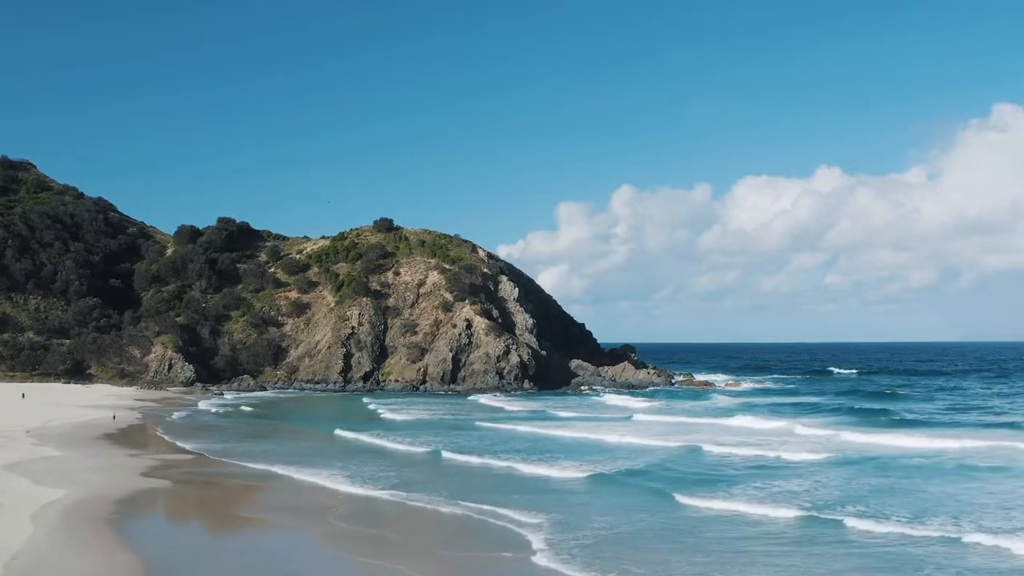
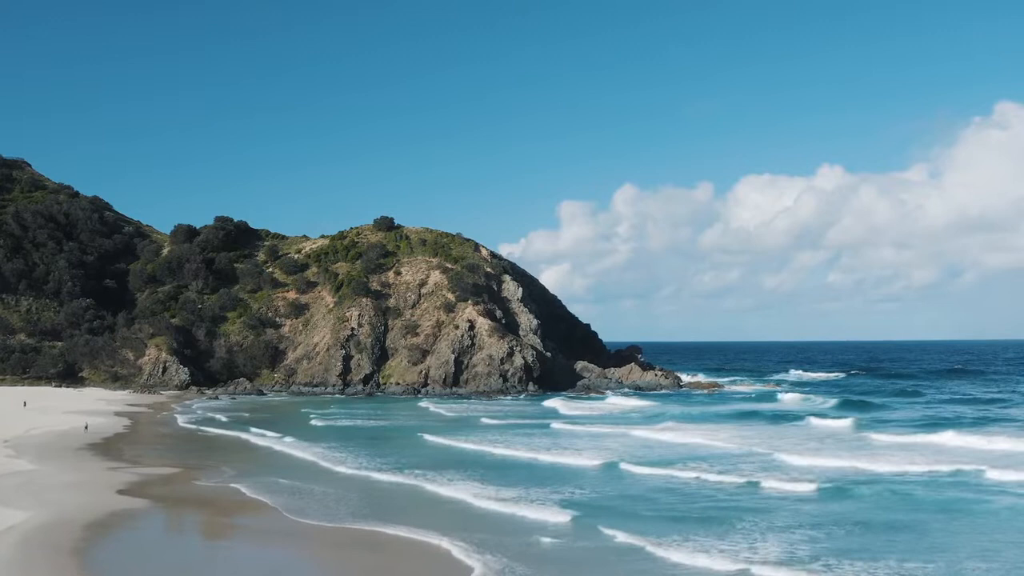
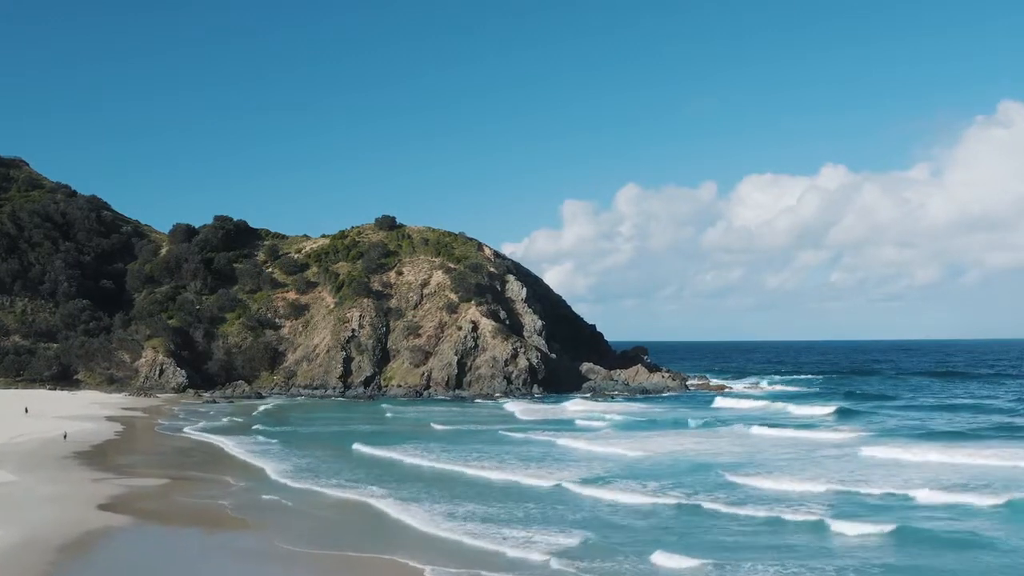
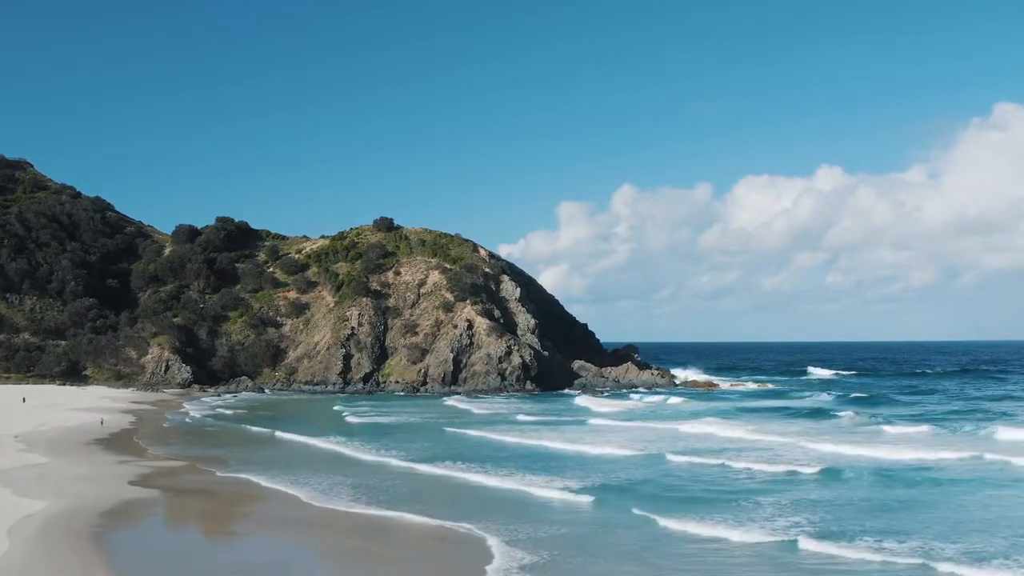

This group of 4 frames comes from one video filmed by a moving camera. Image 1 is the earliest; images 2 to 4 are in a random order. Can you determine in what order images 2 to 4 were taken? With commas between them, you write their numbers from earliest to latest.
4, 2, 3
